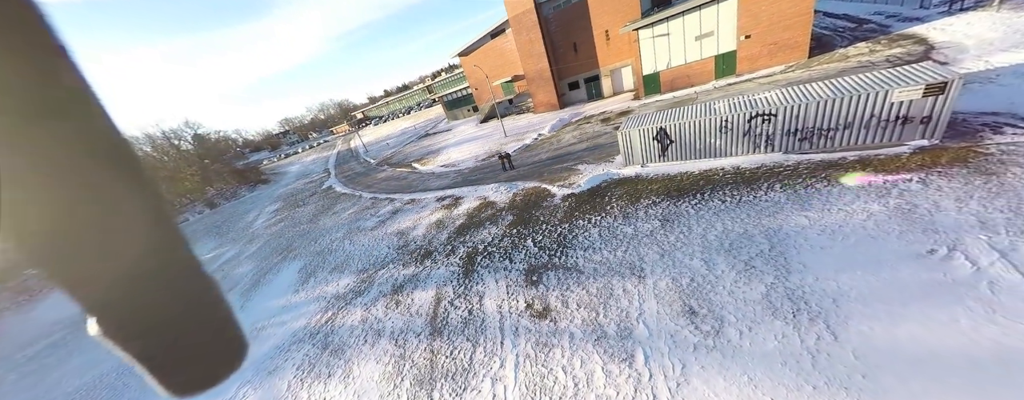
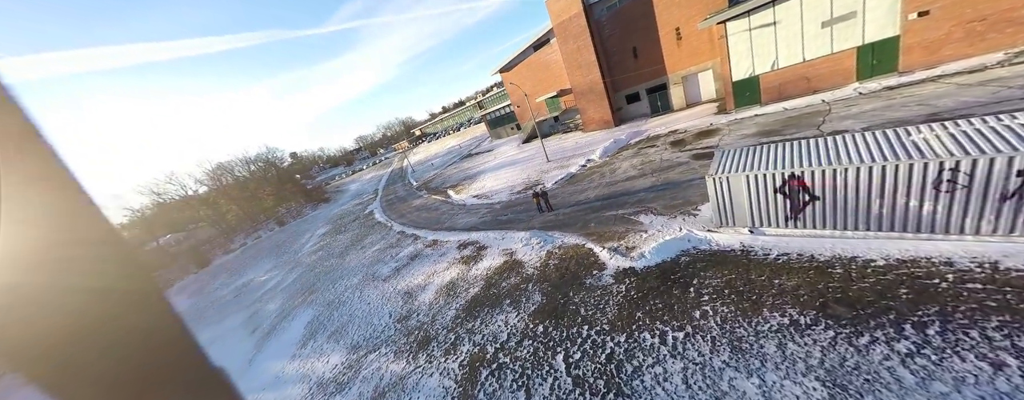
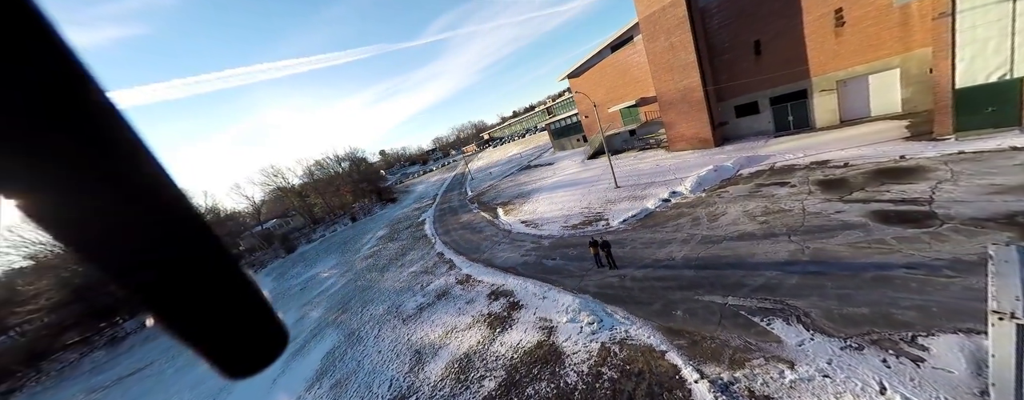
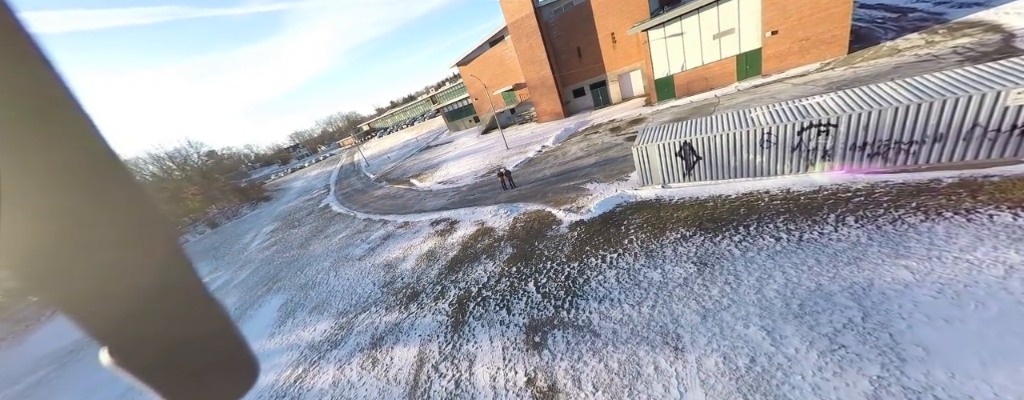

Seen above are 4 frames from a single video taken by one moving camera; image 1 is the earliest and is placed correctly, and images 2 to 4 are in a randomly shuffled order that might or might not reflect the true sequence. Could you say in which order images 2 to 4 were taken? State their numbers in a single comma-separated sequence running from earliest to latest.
4, 2, 3
